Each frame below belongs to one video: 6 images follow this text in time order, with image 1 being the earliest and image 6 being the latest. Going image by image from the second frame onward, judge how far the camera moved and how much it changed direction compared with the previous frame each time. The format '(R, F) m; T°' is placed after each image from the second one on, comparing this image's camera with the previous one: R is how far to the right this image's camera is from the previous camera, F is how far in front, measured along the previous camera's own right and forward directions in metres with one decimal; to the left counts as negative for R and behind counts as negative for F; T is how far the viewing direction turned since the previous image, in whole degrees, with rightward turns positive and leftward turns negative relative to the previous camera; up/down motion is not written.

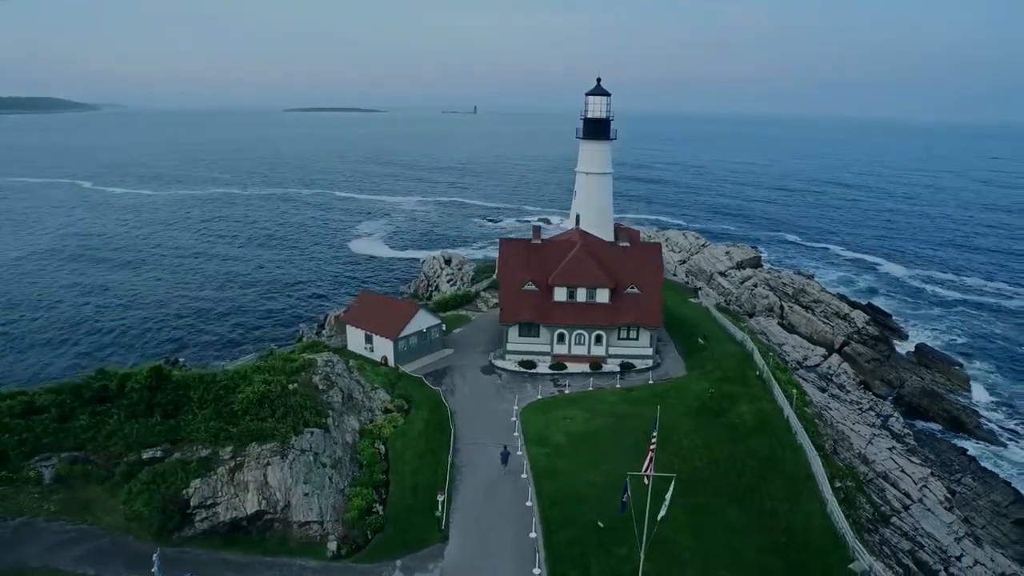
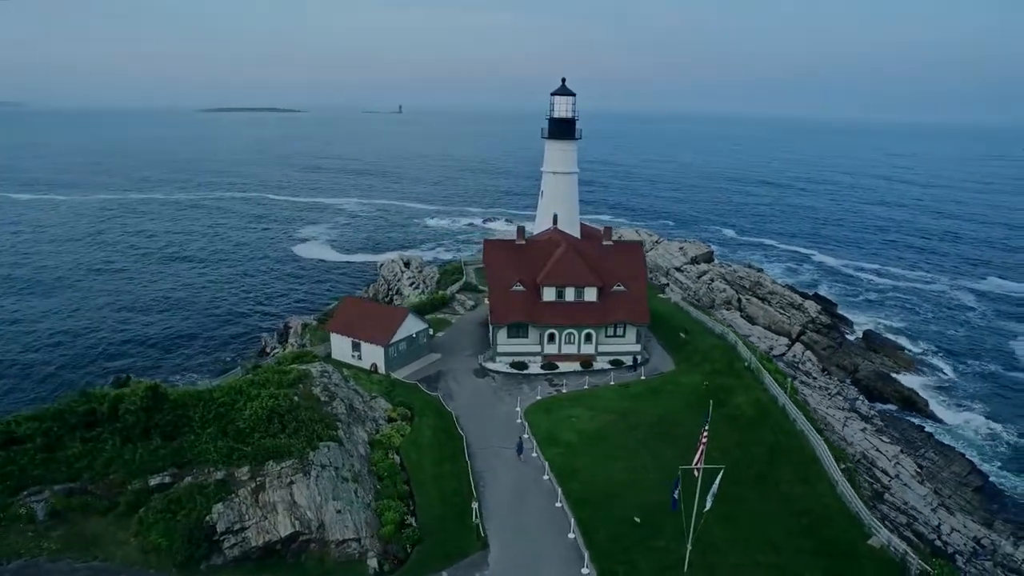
(-3.7, +0.3) m; +7°
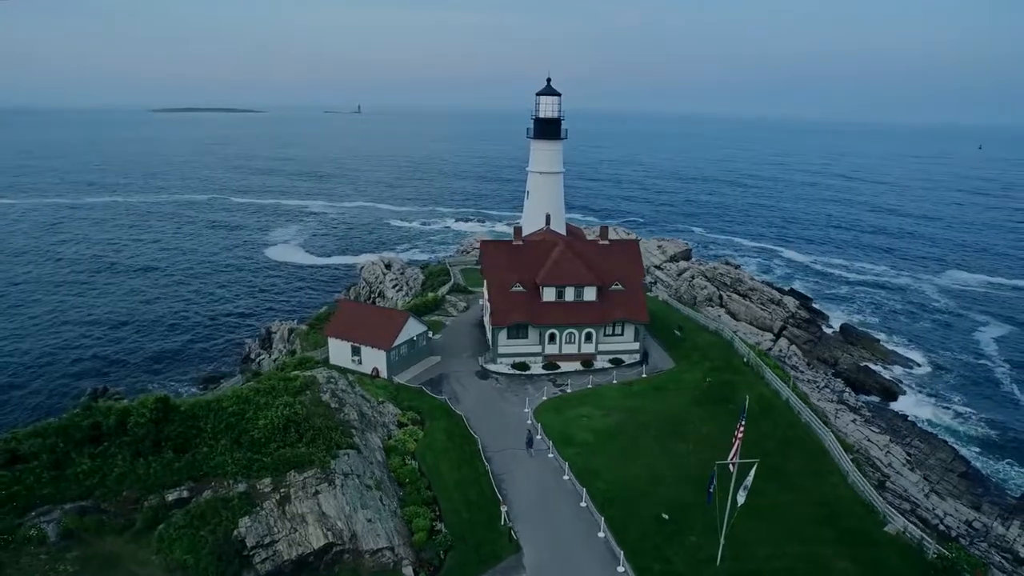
(-2.3, +0.2) m; +4°
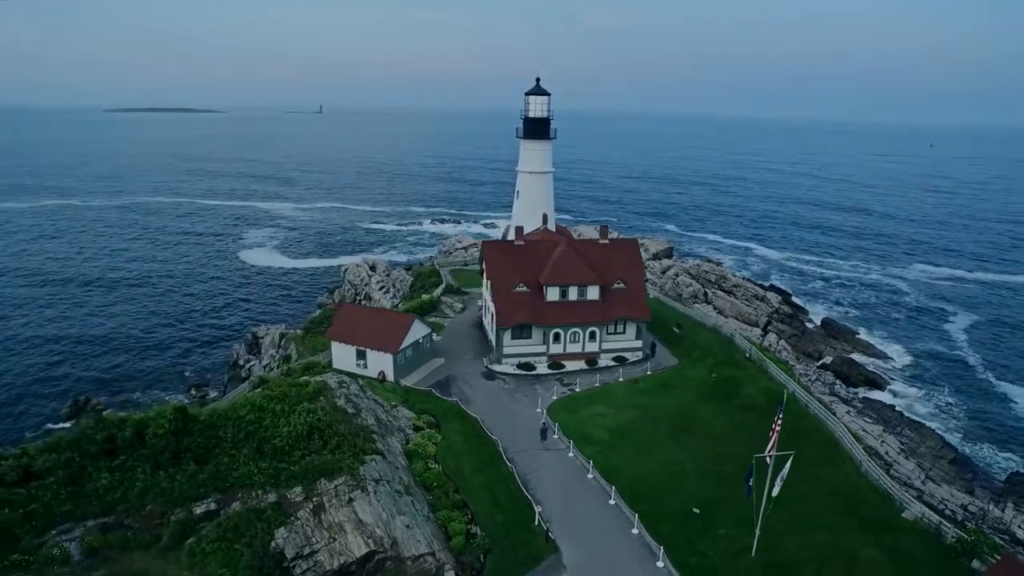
(-2.4, +0.2) m; +4°
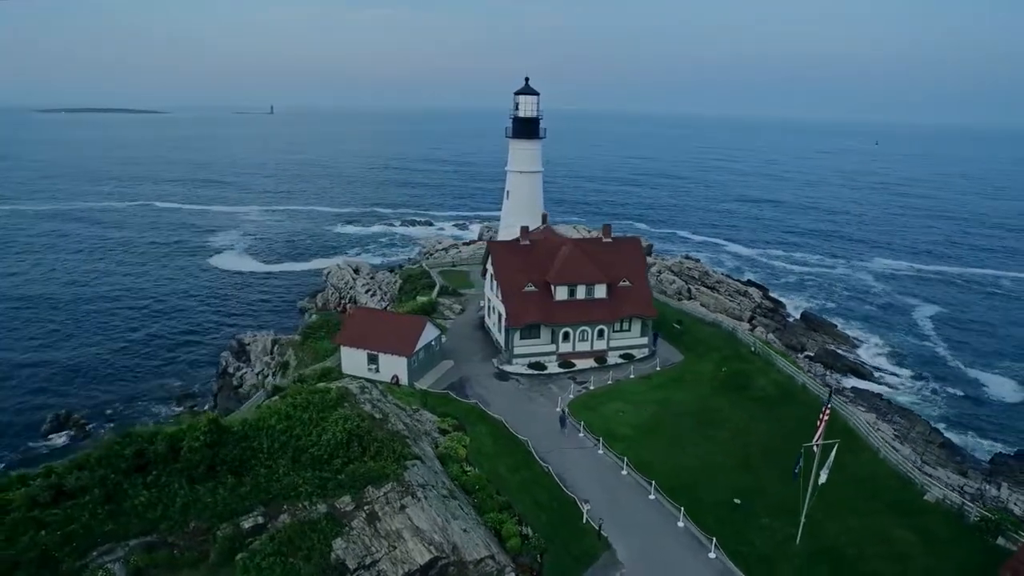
(-3.2, +0.2) m; +4°
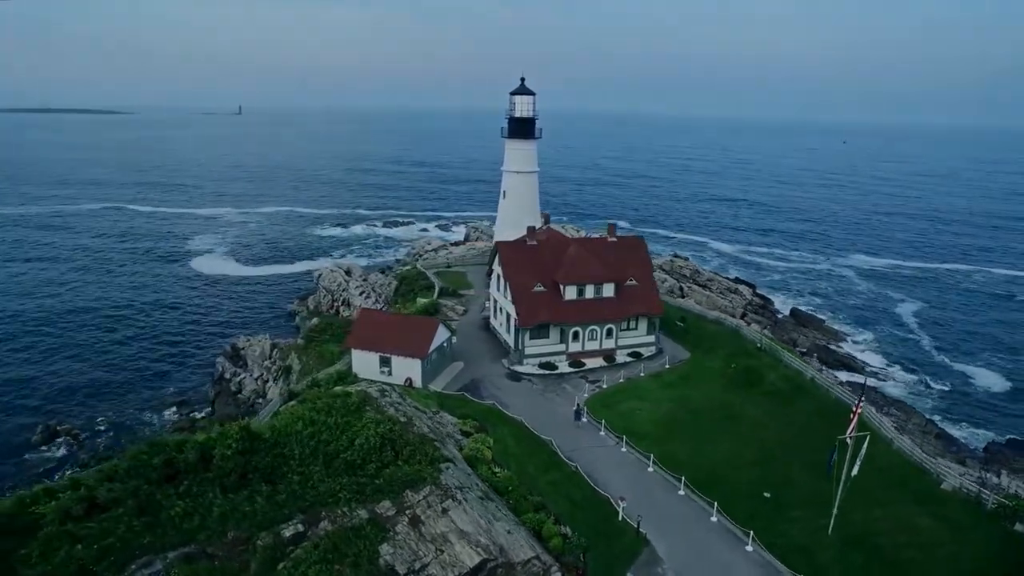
(-2.2, +0.2) m; +3°
